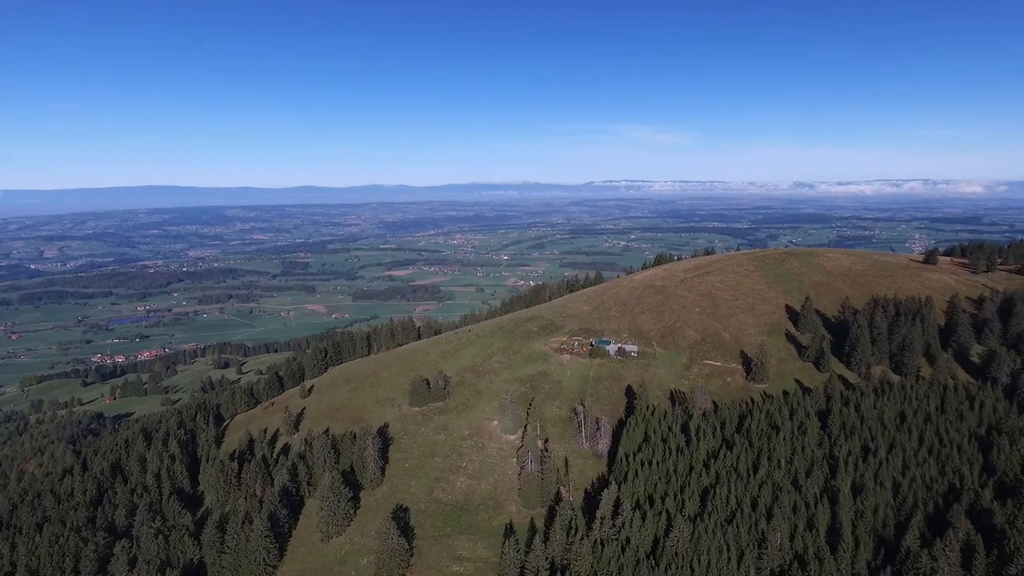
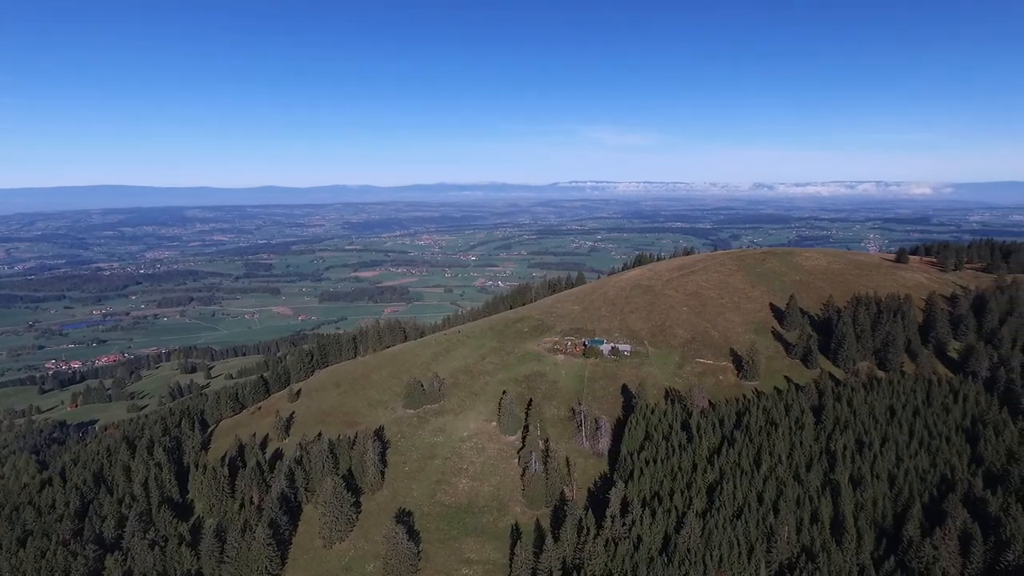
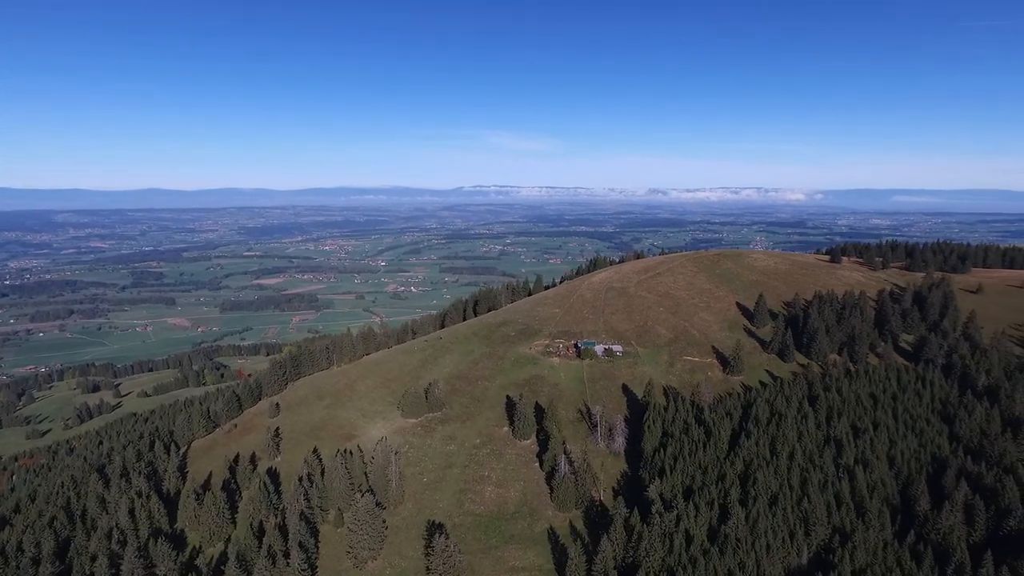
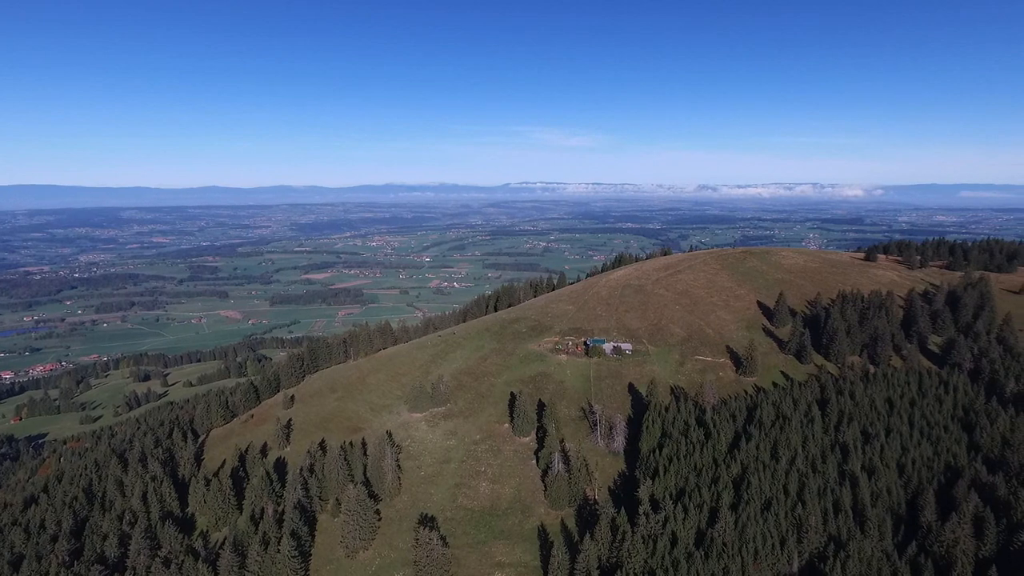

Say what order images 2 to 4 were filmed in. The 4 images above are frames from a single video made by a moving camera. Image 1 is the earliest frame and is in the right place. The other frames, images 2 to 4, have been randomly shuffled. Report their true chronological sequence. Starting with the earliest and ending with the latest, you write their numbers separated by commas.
2, 4, 3
